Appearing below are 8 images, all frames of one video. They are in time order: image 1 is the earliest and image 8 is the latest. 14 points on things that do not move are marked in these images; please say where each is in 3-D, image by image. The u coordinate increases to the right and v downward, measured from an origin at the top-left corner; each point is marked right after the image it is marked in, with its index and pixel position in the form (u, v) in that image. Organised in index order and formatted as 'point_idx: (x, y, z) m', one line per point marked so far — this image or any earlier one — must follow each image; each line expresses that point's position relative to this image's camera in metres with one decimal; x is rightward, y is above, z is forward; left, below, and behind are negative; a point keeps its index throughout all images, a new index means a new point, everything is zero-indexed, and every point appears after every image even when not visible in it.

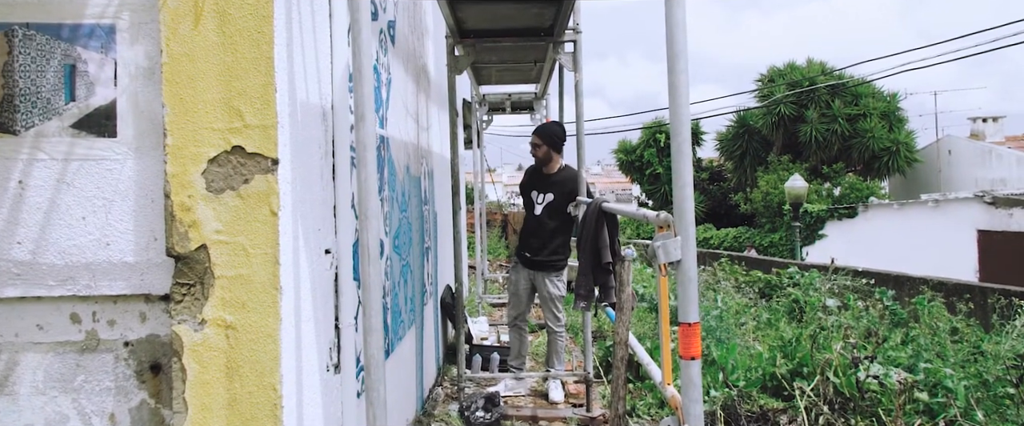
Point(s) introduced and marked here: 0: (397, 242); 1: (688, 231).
0: (-0.7, -0.2, +3.4) m
1: (+0.5, -0.1, +1.7) m
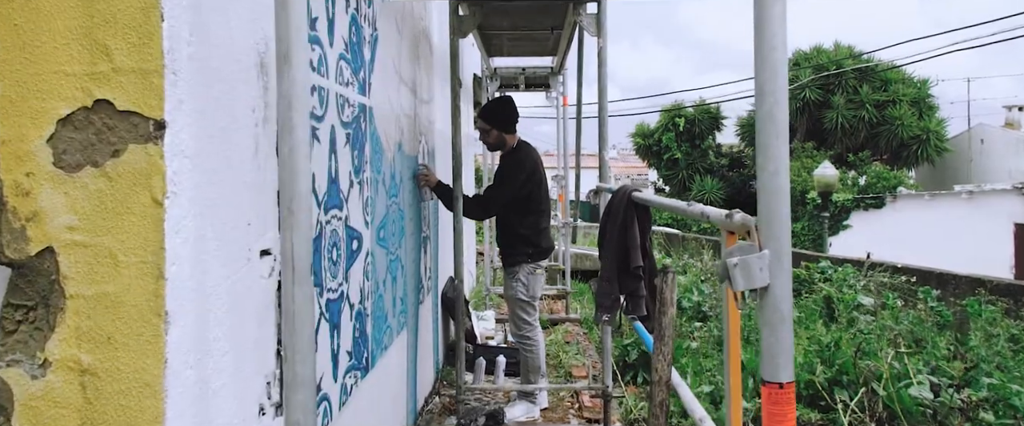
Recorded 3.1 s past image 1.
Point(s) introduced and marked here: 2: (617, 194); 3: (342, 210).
0: (-0.6, -0.1, +2.9) m
1: (+0.5, -0.1, +1.1) m
2: (+0.4, +0.1, +2.5) m
3: (-0.6, 0.0, +2.2) m
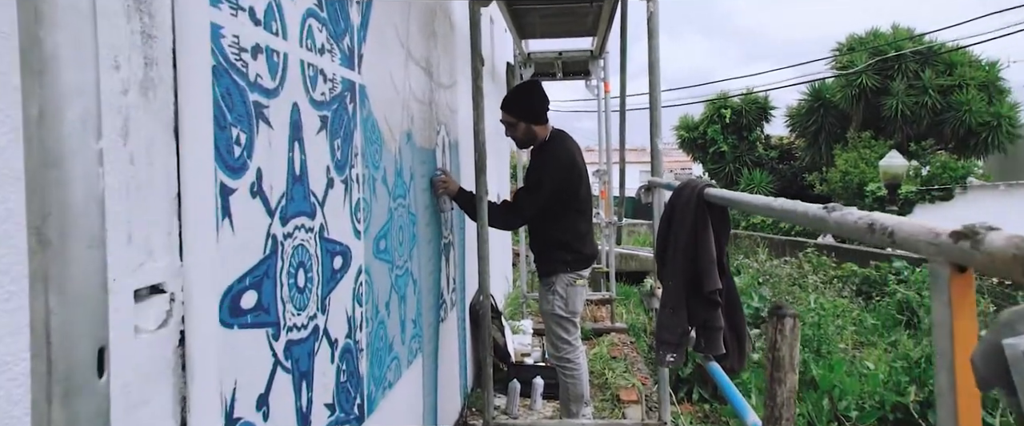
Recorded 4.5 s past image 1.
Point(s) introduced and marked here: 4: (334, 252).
0: (-0.5, -0.1, +2.3) m
1: (+0.5, -0.1, +0.5) m
2: (+0.5, +0.1, +1.9) m
3: (-0.6, 0.0, +1.6) m
4: (-0.6, -0.1, +1.8) m
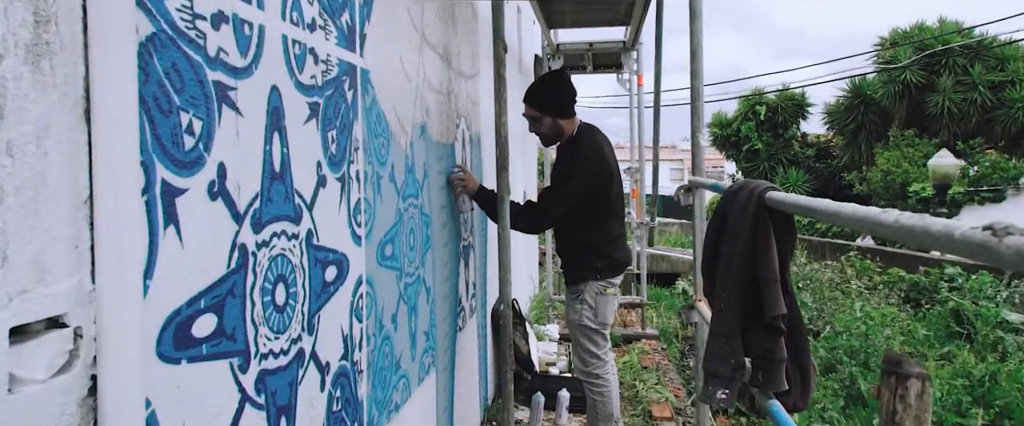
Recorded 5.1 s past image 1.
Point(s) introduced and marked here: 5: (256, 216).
0: (-0.4, -0.1, +2.1) m
1: (+0.5, -0.1, +0.2) m
2: (+0.6, +0.1, +1.6) m
3: (-0.5, 0.0, +1.4) m
4: (-0.5, -0.1, +1.5) m
5: (-0.5, 0.0, +1.2) m
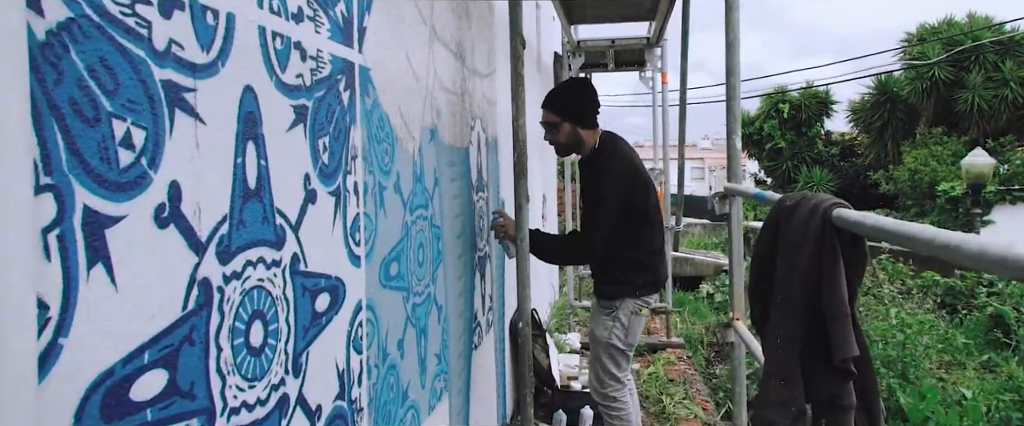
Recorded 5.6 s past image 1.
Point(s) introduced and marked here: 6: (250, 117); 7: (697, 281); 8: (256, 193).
0: (-0.4, -0.2, +1.9) m
1: (+0.5, -0.1, -0.1) m
2: (+0.6, 0.0, +1.3) m
3: (-0.5, -0.1, +1.2) m
4: (-0.5, -0.2, +1.3) m
5: (-0.5, -0.1, +1.0) m
6: (-0.5, +0.2, +1.1) m
7: (+3.2, -1.2, +10.0) m
8: (-0.5, 0.0, +1.1) m
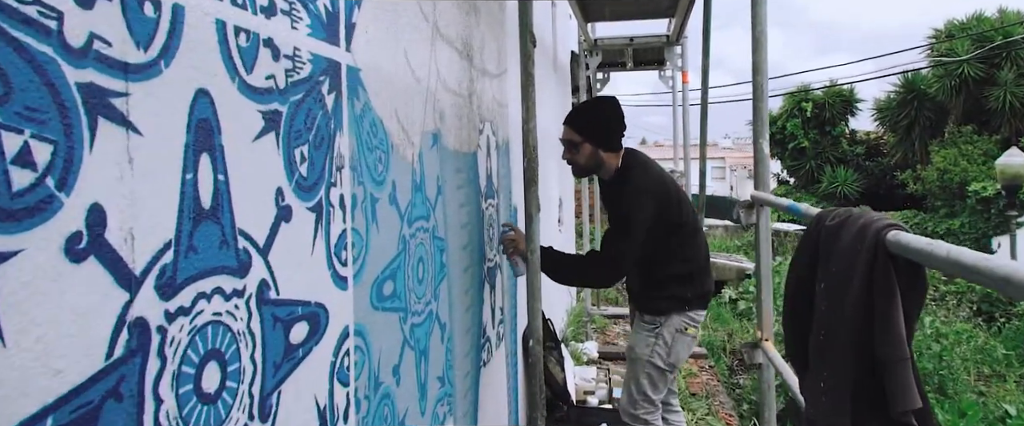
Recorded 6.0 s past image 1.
0: (-0.3, -0.2, +1.7) m
1: (+0.5, -0.2, -0.3) m
2: (+0.6, 0.0, +1.1) m
3: (-0.5, -0.1, +1.0) m
4: (-0.5, -0.2, +1.2) m
5: (-0.5, -0.1, +0.9) m
6: (-0.5, +0.1, +0.9) m
7: (+3.5, -1.2, +9.7) m
8: (-0.5, 0.0, +1.0) m
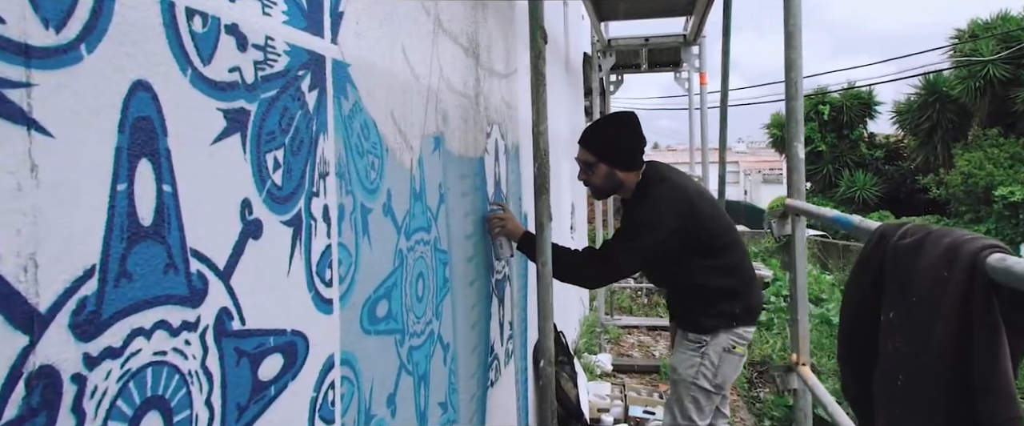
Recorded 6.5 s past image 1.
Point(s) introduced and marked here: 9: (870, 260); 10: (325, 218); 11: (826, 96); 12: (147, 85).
0: (-0.3, -0.2, +1.5) m
1: (+0.4, -0.2, -0.5) m
2: (+0.7, -0.1, +0.9) m
3: (-0.5, -0.1, +0.9) m
4: (-0.4, -0.2, +1.0) m
5: (-0.5, -0.1, +0.7) m
6: (-0.5, +0.1, +0.8) m
7: (+3.7, -1.3, +9.4) m
8: (-0.5, 0.0, +0.8) m
9: (+0.7, -0.1, +1.1) m
10: (-0.4, 0.0, +1.2) m
11: (+10.6, +3.9, +19.4) m
12: (-0.5, +0.2, +0.8) m
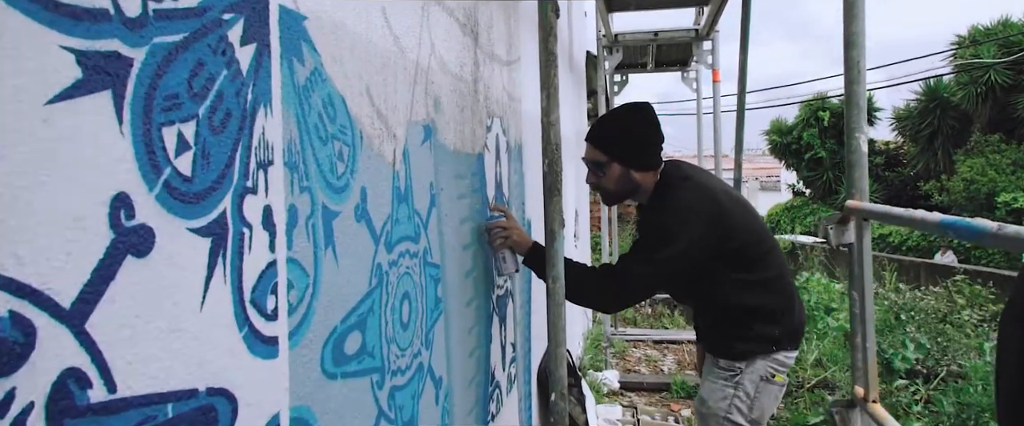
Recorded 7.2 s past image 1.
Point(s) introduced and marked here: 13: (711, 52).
0: (-0.3, -0.3, +1.2) m
1: (+0.5, -0.2, -0.8) m
2: (+0.7, -0.1, +0.6) m
3: (-0.4, -0.1, +0.5) m
4: (-0.4, -0.2, +0.7) m
5: (-0.5, -0.1, +0.3) m
6: (-0.5, +0.1, +0.4) m
7: (+3.6, -1.4, +9.1) m
8: (-0.5, 0.0, +0.4) m
9: (+0.7, -0.1, +0.7) m
10: (-0.4, 0.0, +0.9) m
11: (+10.5, +3.7, +19.1) m
12: (-0.5, +0.2, +0.4) m
13: (+1.8, +1.4, +5.1) m
